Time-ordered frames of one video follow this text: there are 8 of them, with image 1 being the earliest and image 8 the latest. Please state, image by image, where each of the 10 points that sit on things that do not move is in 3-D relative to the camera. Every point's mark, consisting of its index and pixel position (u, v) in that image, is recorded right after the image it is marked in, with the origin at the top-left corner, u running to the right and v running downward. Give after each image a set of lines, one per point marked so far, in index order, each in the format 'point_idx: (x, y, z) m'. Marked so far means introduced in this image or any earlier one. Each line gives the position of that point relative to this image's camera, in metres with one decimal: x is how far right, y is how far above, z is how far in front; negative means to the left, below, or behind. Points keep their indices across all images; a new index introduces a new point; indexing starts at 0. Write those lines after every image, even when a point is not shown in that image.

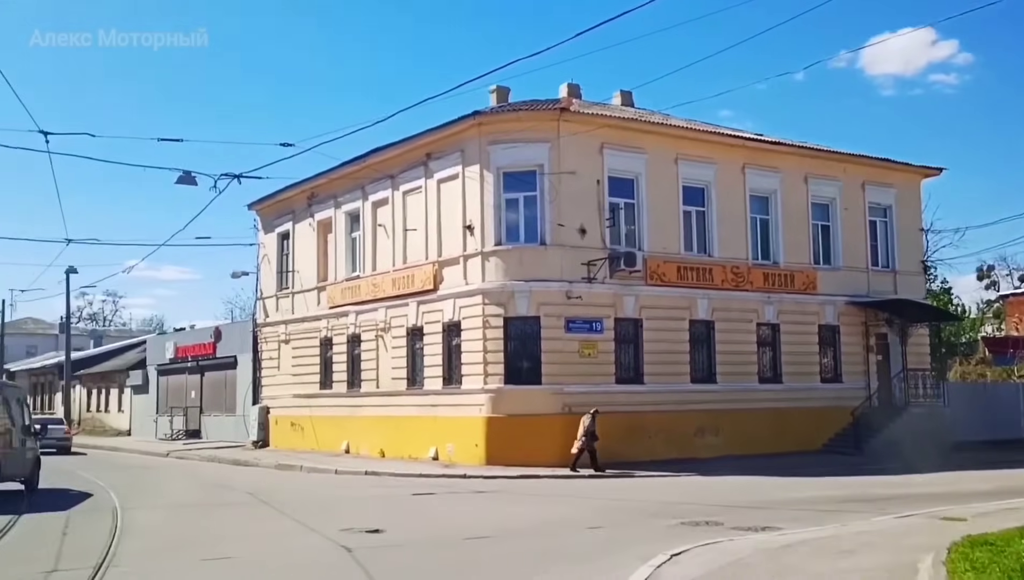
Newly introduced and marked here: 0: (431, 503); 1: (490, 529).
0: (-1.5, -4.0, +18.5) m
1: (-0.3, -3.4, +14.2) m
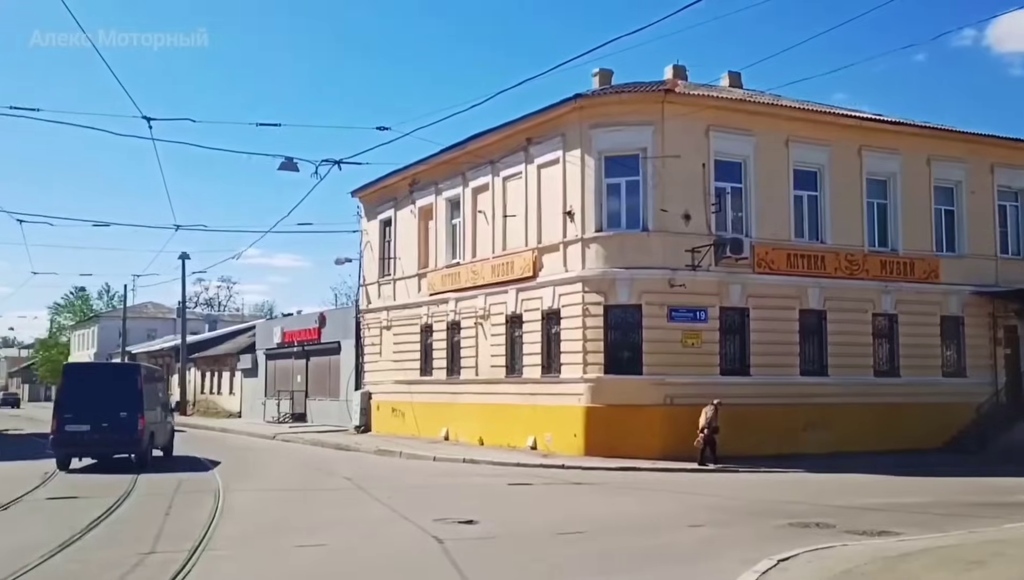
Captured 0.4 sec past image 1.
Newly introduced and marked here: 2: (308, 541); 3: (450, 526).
0: (+0.3, -3.7, +18.1) m
1: (+1.0, -3.2, +13.8) m
2: (-2.5, -3.0, +12.1) m
3: (-0.8, -3.2, +13.3) m
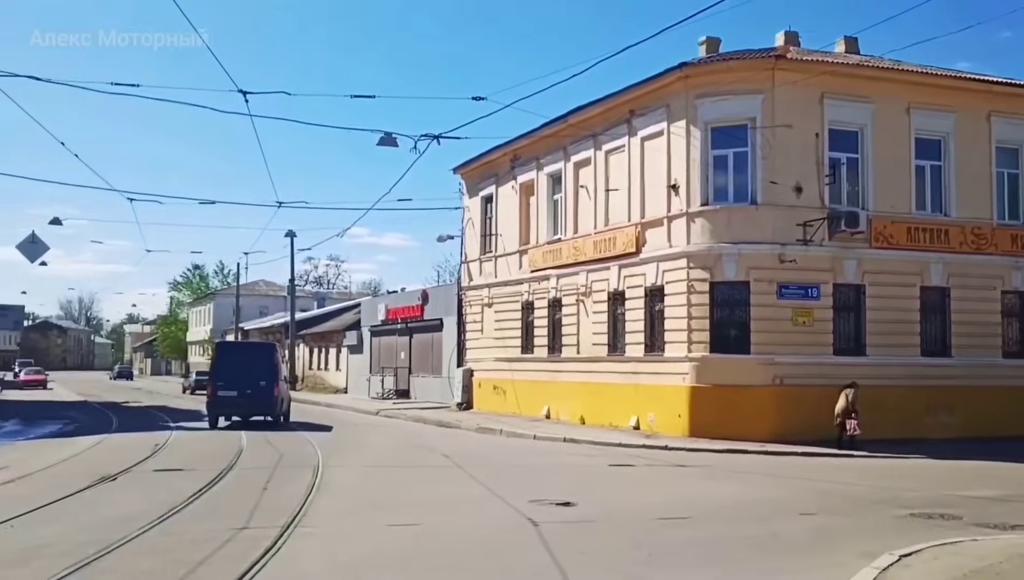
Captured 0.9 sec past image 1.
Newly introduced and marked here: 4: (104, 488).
0: (+2.0, -3.3, +17.6) m
1: (+2.3, -2.9, +13.1) m
2: (-1.3, -2.7, +11.9) m
3: (+0.5, -2.8, +12.9) m
4: (-6.1, -3.0, +15.0) m
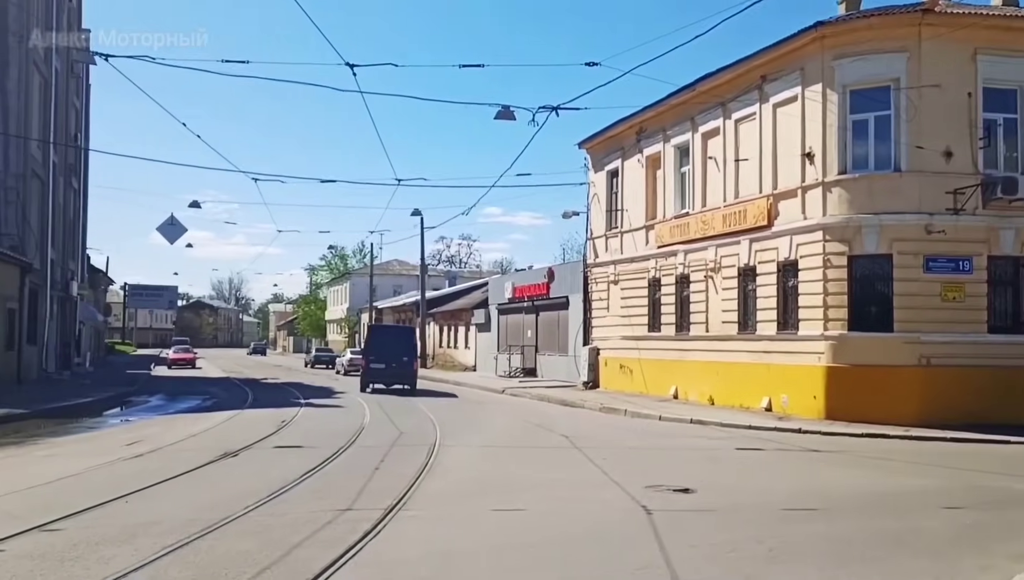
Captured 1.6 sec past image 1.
0: (+4.0, -2.8, +16.6) m
1: (+3.8, -2.5, +12.2) m
2: (0.0, -2.4, +11.4) m
3: (+1.9, -2.5, +12.2) m
4: (-4.4, -2.6, +15.1) m
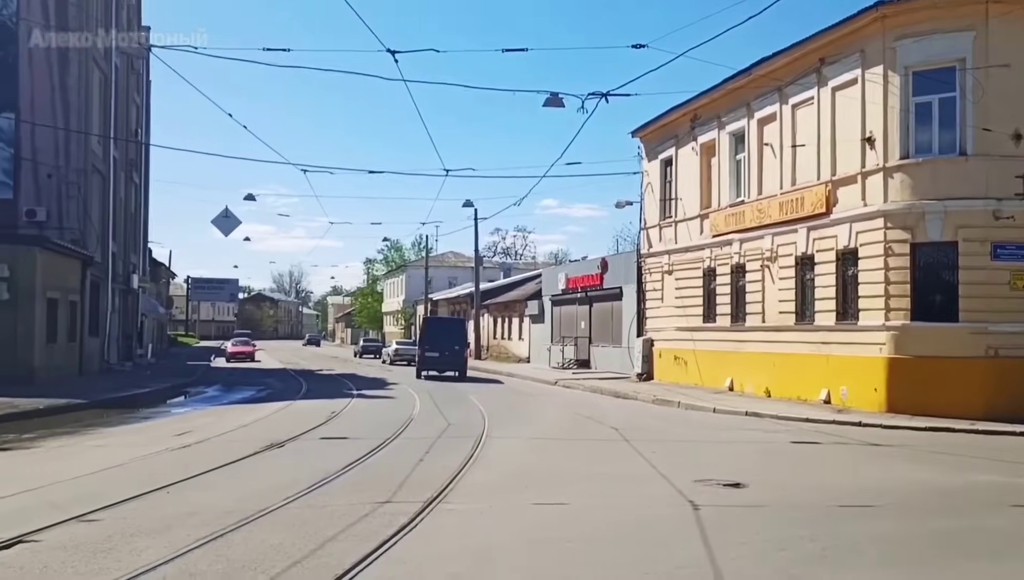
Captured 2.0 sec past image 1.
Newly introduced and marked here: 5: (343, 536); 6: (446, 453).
0: (+4.8, -2.6, +16.0) m
1: (+4.3, -2.4, +11.6) m
2: (+0.4, -2.3, +11.1) m
3: (+2.4, -2.4, +11.8) m
4: (-3.7, -2.5, +15.0) m
5: (-1.5, -2.2, +9.0) m
6: (-1.0, -2.5, +15.2) m
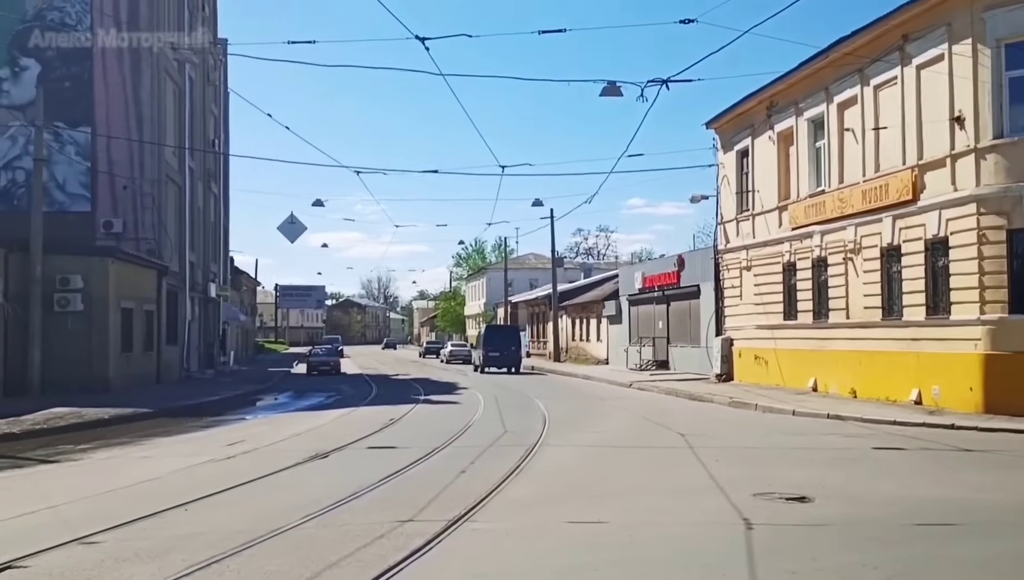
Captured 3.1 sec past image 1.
0: (+5.6, -2.5, +14.6) m
1: (+4.7, -2.3, +10.3) m
2: (+0.8, -2.3, +10.1) m
3: (+2.8, -2.3, +10.6) m
4: (-3.0, -2.6, +14.4) m
5: (-1.3, -2.2, +8.2) m
6: (-0.3, -2.5, +14.3) m
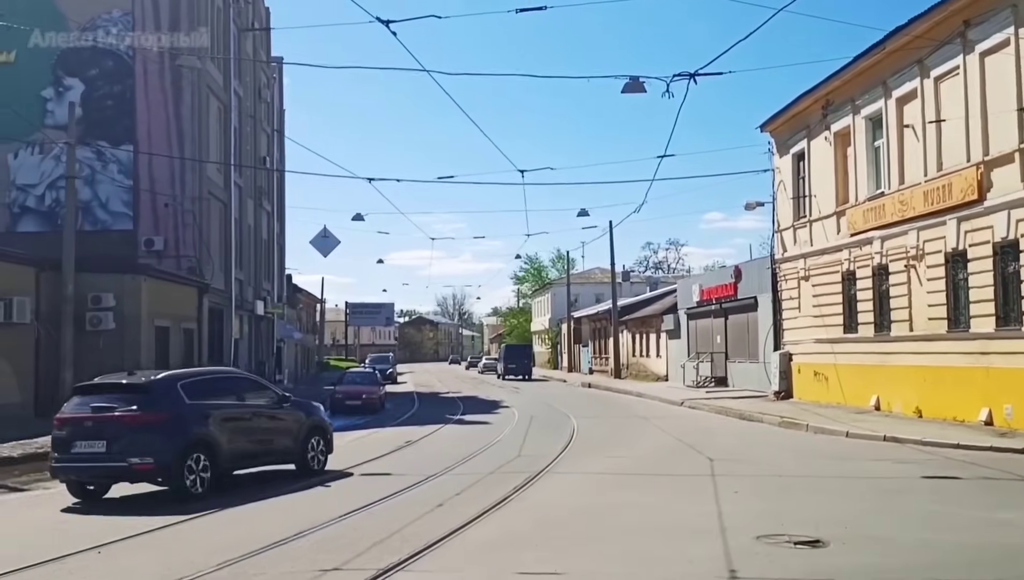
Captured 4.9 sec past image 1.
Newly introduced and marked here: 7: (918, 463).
0: (+5.5, -2.6, +12.7) m
1: (+4.2, -2.3, +8.5) m
2: (+0.3, -2.3, +8.5) m
3: (+2.4, -2.4, +8.9) m
4: (-3.1, -2.7, +13.1) m
5: (-1.9, -2.3, +6.8) m
6: (-0.4, -2.6, +12.9) m
7: (+6.7, -2.9, +16.6) m
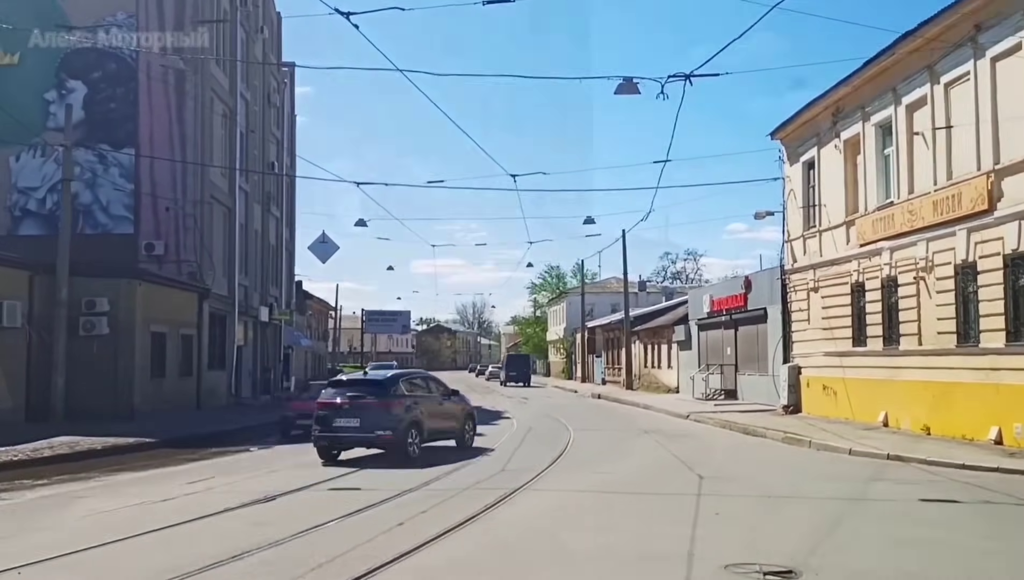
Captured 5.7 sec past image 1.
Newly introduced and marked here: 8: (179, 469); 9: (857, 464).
0: (+5.1, -2.8, +12.0) m
1: (+3.7, -2.4, +7.8) m
2: (-0.2, -2.4, +7.9) m
3: (+1.9, -2.4, +8.2) m
4: (-3.4, -2.8, +12.6) m
5: (-2.4, -2.3, +6.2) m
6: (-0.8, -2.7, +12.3) m
7: (+6.4, -3.1, +15.8) m
8: (-6.1, -3.3, +18.3) m
9: (+6.5, -3.3, +18.9) m
